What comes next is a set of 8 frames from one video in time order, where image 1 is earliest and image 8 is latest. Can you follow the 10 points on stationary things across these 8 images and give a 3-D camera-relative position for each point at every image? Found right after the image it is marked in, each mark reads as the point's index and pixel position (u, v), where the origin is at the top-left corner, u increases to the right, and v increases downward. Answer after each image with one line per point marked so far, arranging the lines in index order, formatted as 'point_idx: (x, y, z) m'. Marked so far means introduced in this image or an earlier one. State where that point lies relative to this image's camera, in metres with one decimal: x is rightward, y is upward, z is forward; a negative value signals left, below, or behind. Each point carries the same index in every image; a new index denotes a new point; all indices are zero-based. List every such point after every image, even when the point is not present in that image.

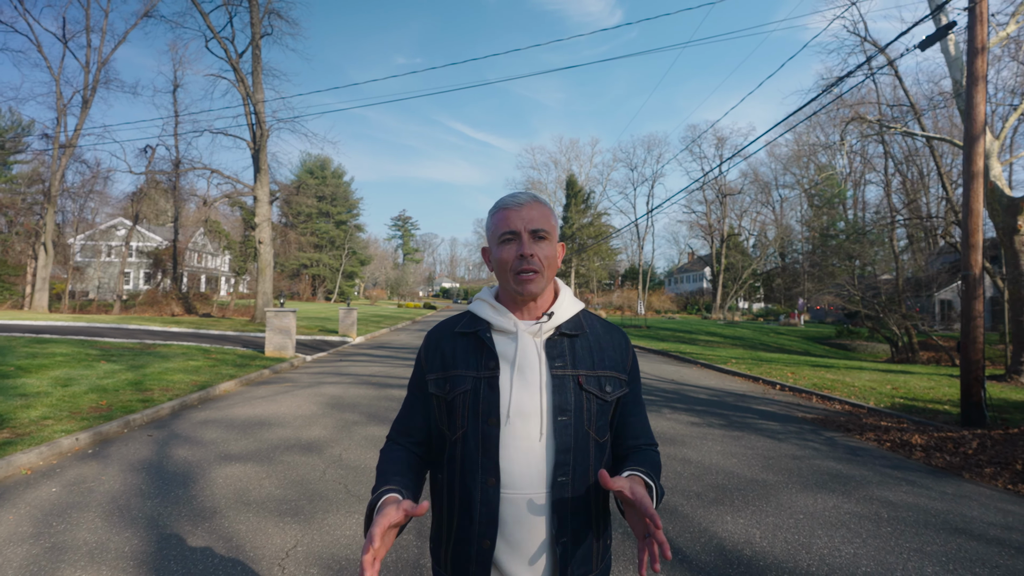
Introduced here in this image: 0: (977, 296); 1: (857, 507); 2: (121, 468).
0: (+6.4, -0.1, +7.7) m
1: (+2.7, -1.7, +4.4) m
2: (-3.8, -1.8, +5.5) m
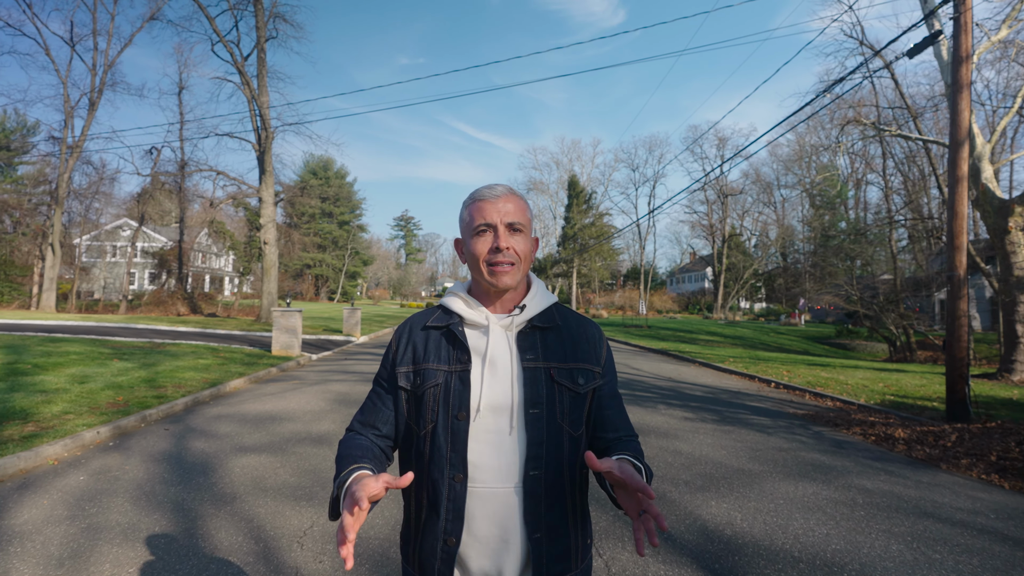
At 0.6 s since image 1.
0: (+6.4, -0.1, +8.0) m
1: (+2.7, -1.7, +4.7) m
2: (-3.8, -1.8, +5.9) m
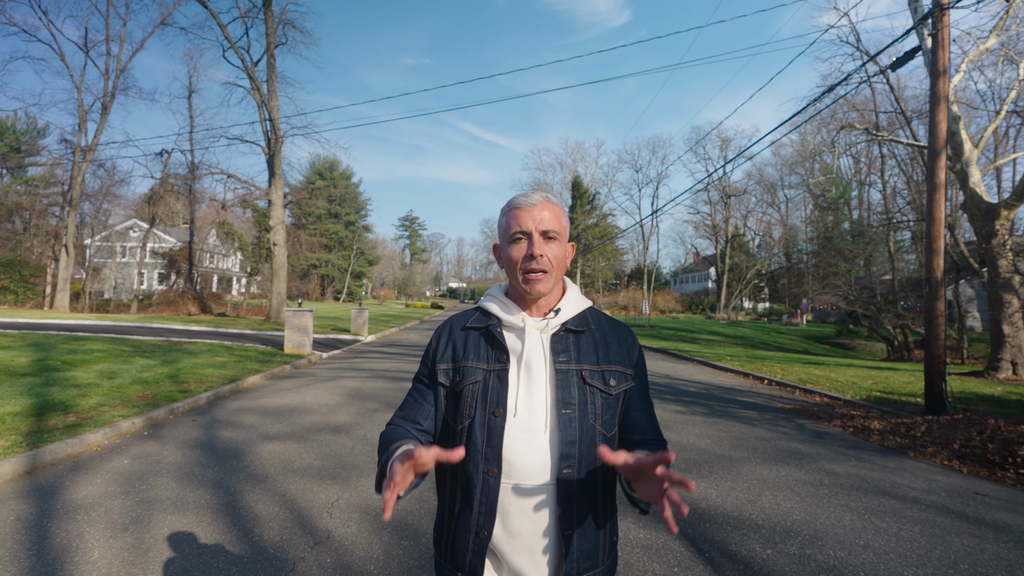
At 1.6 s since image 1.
0: (+6.4, -0.1, +8.4) m
1: (+2.8, -1.7, +5.2) m
2: (-3.8, -1.8, +6.4) m
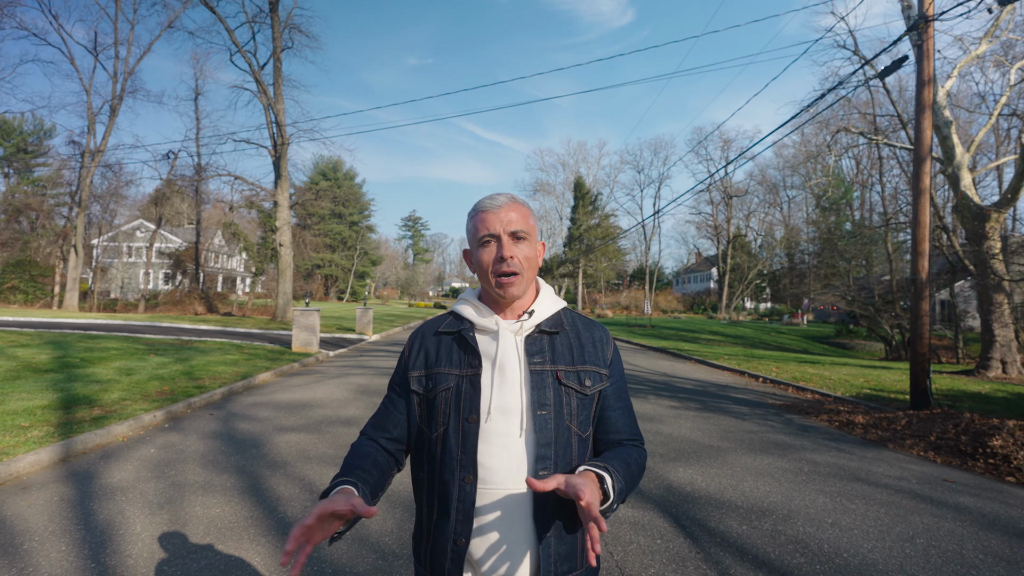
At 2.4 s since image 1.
0: (+6.5, -0.1, +8.8) m
1: (+2.8, -1.8, +5.6) m
2: (-3.8, -1.8, +6.8) m
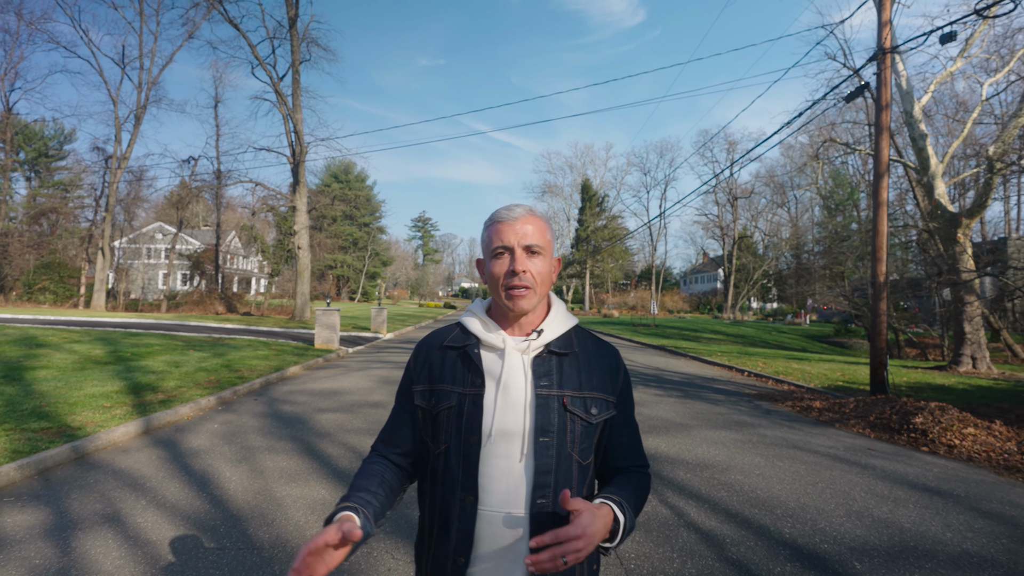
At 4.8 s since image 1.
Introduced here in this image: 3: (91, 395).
0: (+6.5, -0.2, +9.9) m
1: (+2.8, -1.8, +6.8) m
2: (-3.8, -1.9, +8.1) m
3: (-6.5, -1.6, +8.6) m
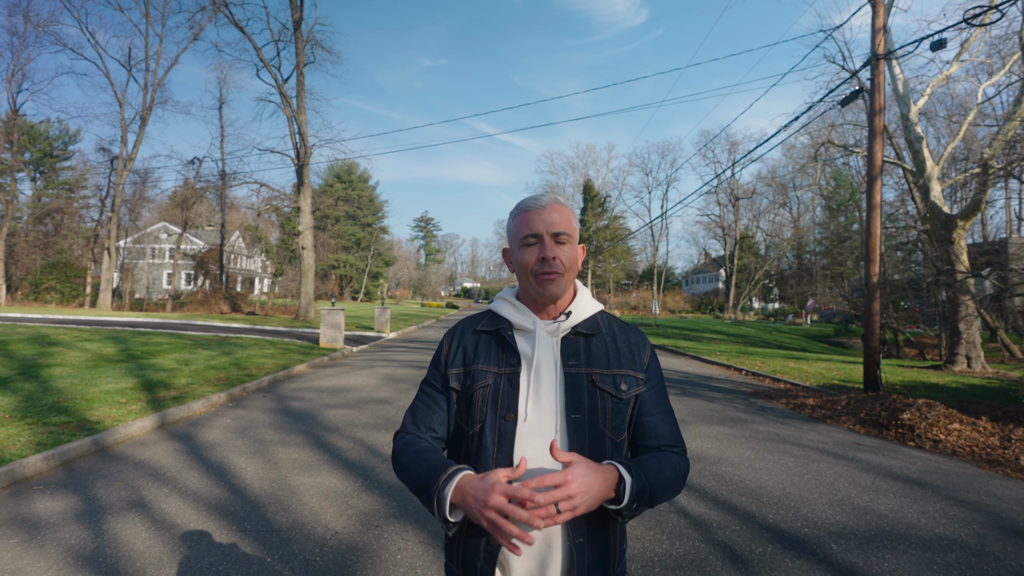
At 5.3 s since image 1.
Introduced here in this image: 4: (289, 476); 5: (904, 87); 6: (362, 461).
0: (+6.6, -0.2, +10.1) m
1: (+2.8, -1.8, +7.0) m
2: (-3.7, -1.9, +8.4) m
3: (-6.5, -1.6, +8.9) m
4: (-2.0, -1.7, +5.1) m
5: (+10.9, +5.6, +15.5) m
6: (-1.5, -1.7, +5.6) m
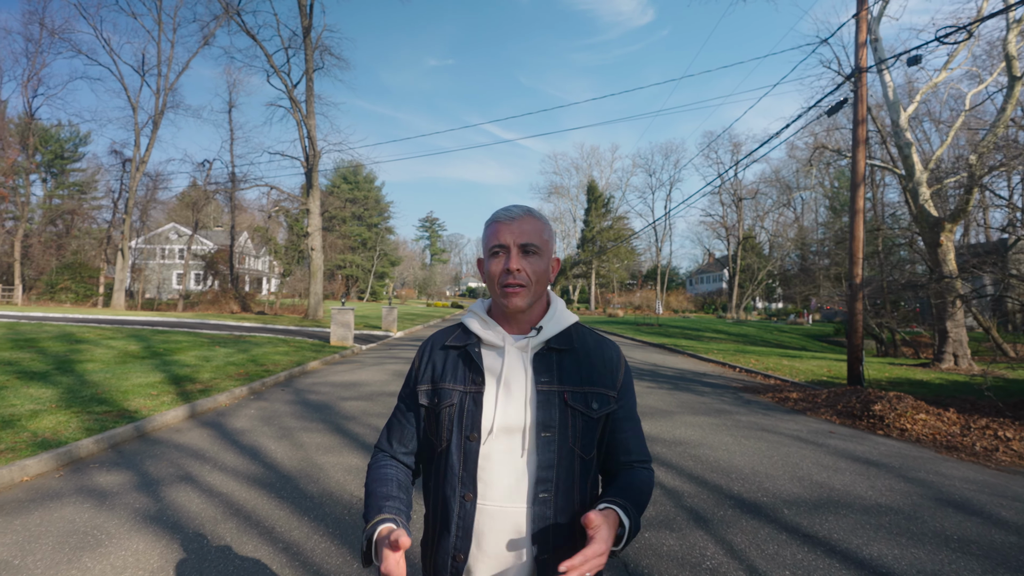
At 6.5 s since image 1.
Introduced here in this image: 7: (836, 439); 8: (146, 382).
0: (+6.6, -0.2, +10.7) m
1: (+2.8, -1.8, +7.7) m
2: (-3.7, -1.9, +9.1) m
3: (-6.4, -1.7, +9.6) m
4: (-2.0, -1.7, +5.8) m
5: (+11.0, +5.6, +16.0) m
6: (-1.5, -1.8, +6.2) m
7: (+4.0, -1.9, +6.9) m
8: (-6.4, -1.7, +9.8) m
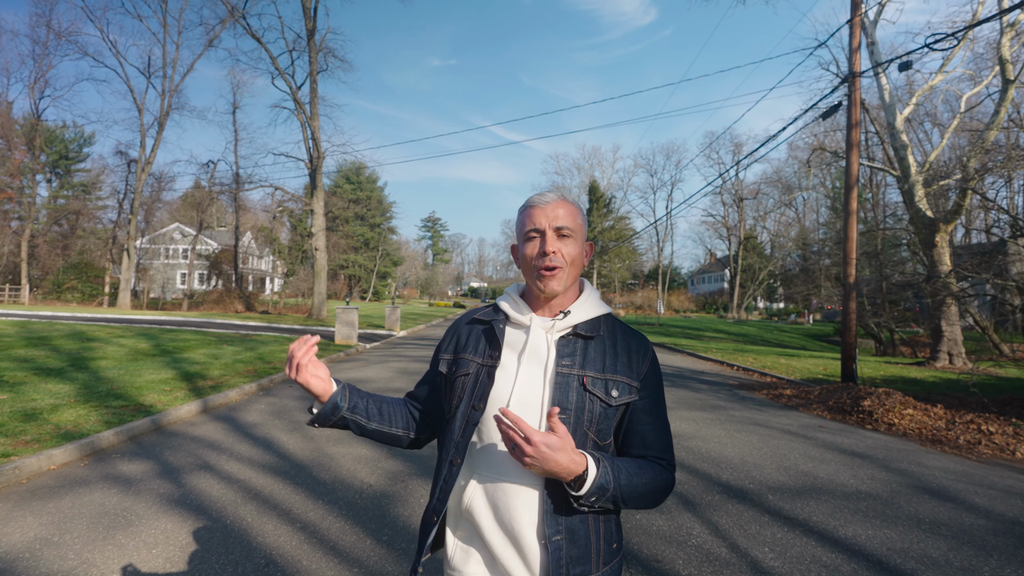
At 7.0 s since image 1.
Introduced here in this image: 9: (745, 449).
0: (+6.7, -0.2, +11.0) m
1: (+2.8, -1.8, +7.9) m
2: (-3.7, -1.9, +9.3) m
3: (-6.4, -1.6, +9.9) m
4: (-2.0, -1.7, +6.1) m
5: (+11.0, +5.6, +16.3) m
6: (-1.5, -1.7, +6.5) m
7: (+4.0, -1.9, +7.2) m
8: (-6.4, -1.6, +10.1) m
9: (+2.5, -1.7, +6.0) m
